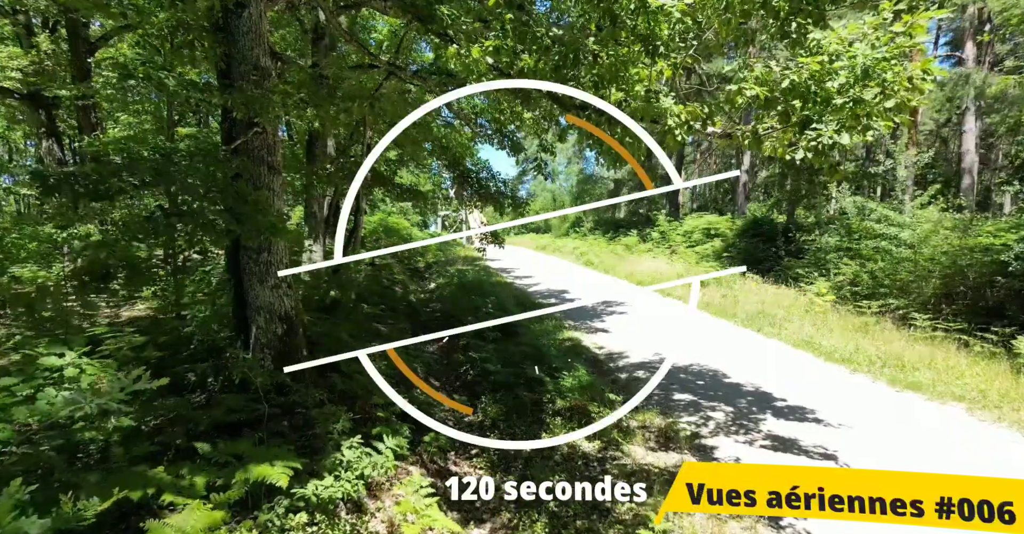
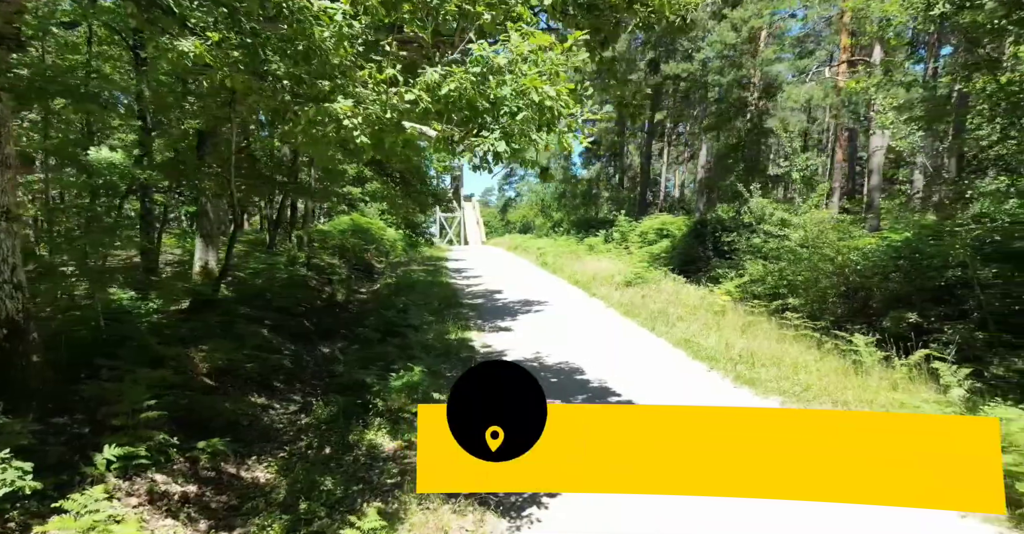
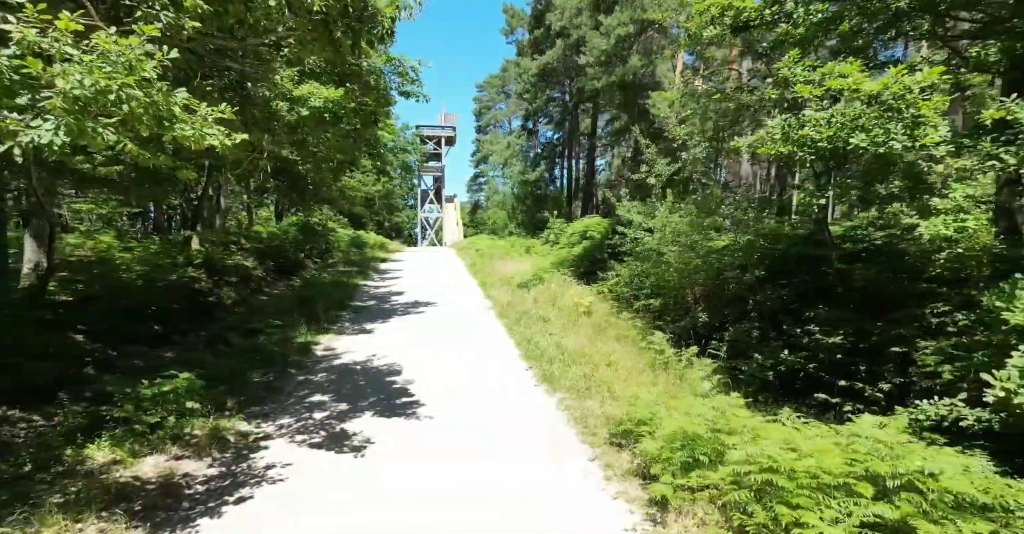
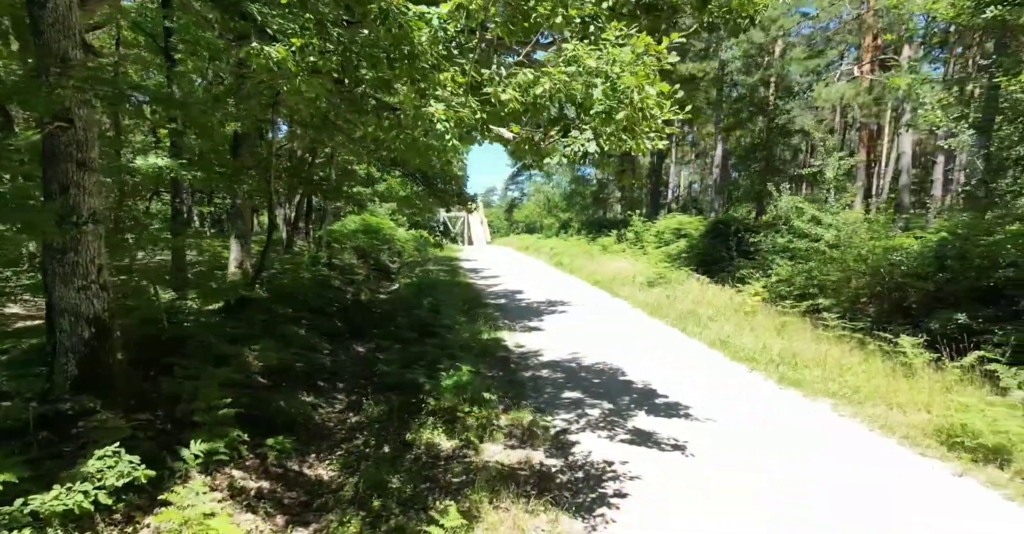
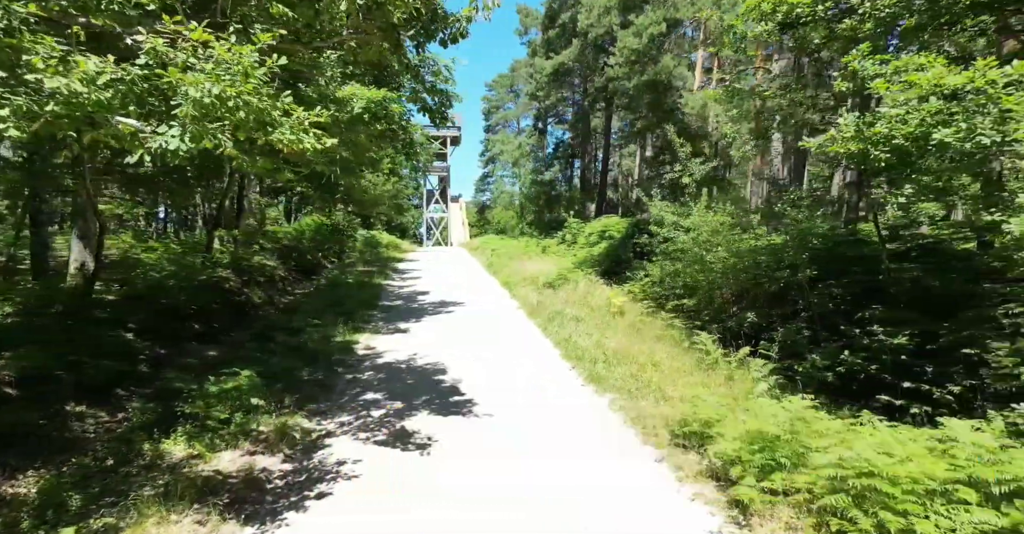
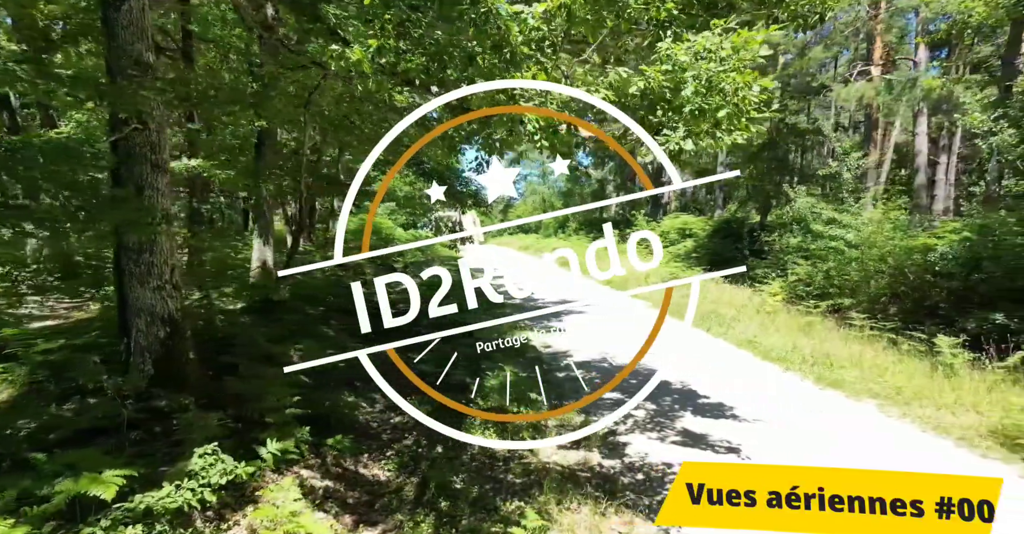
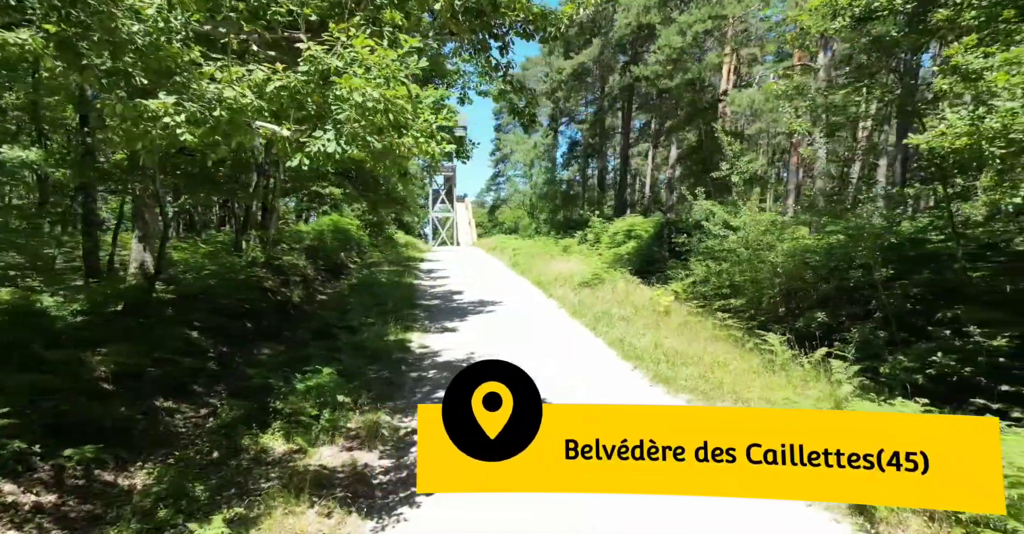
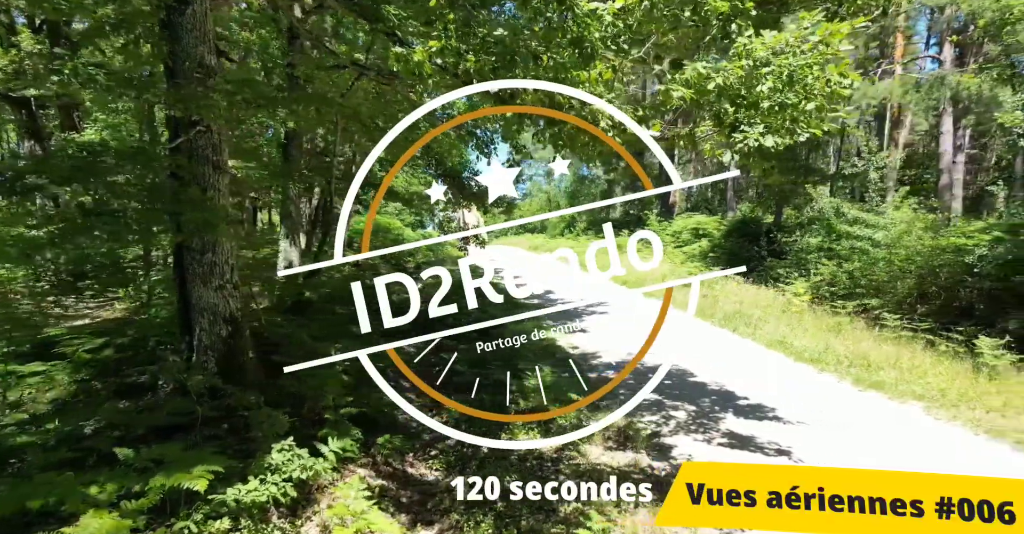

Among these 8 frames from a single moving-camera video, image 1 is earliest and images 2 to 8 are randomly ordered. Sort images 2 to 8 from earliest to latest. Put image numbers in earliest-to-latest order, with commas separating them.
8, 6, 4, 2, 7, 5, 3
